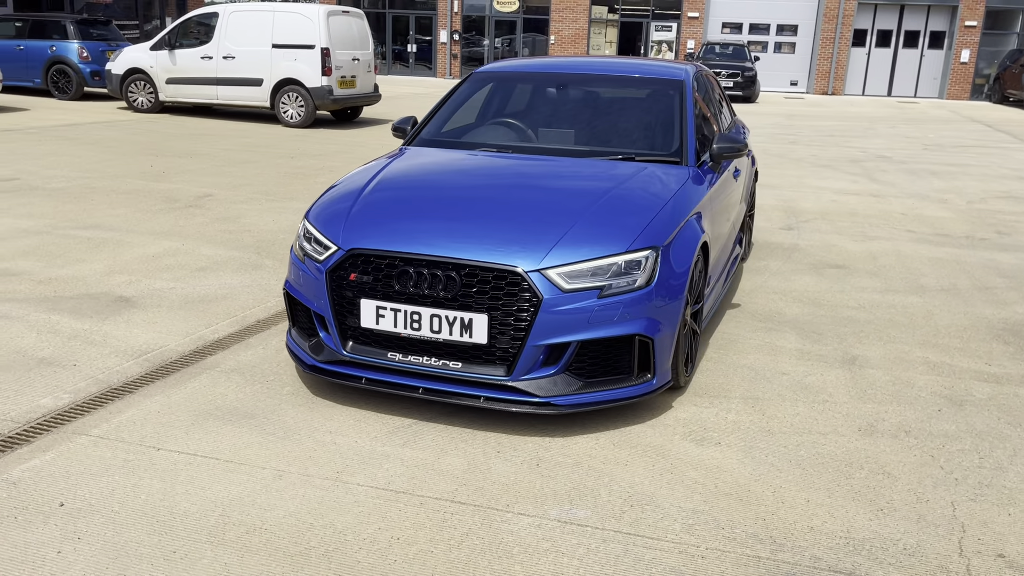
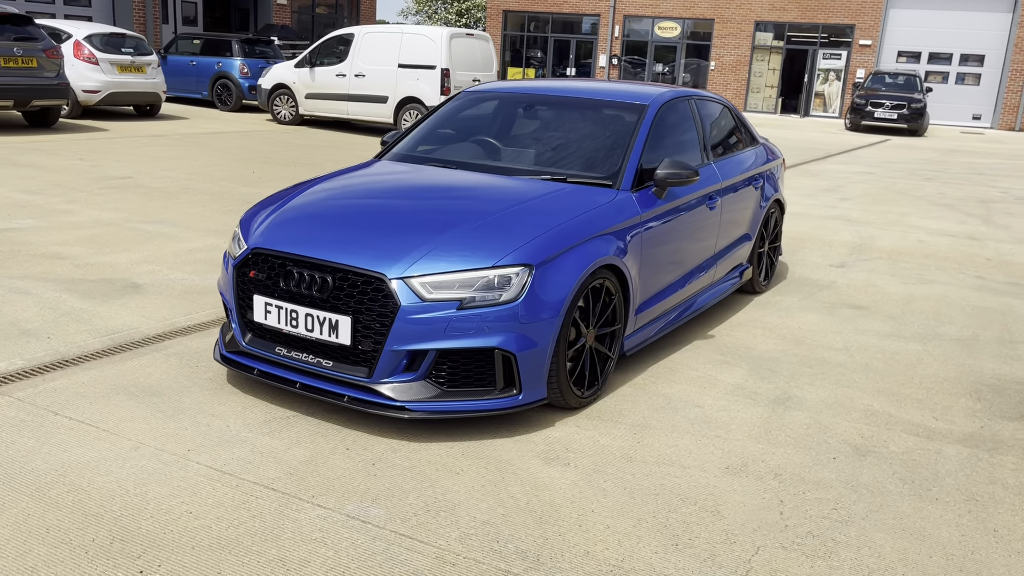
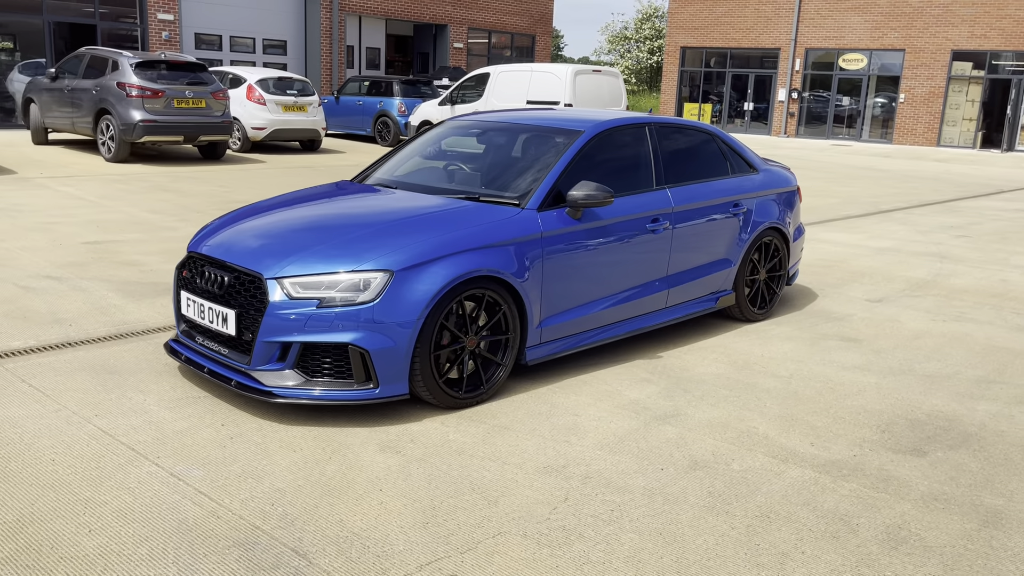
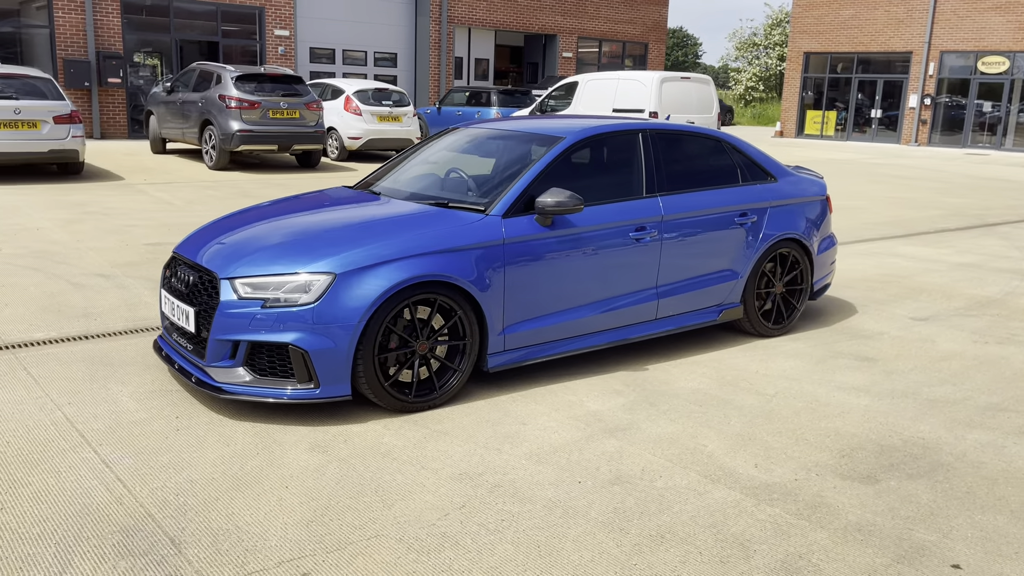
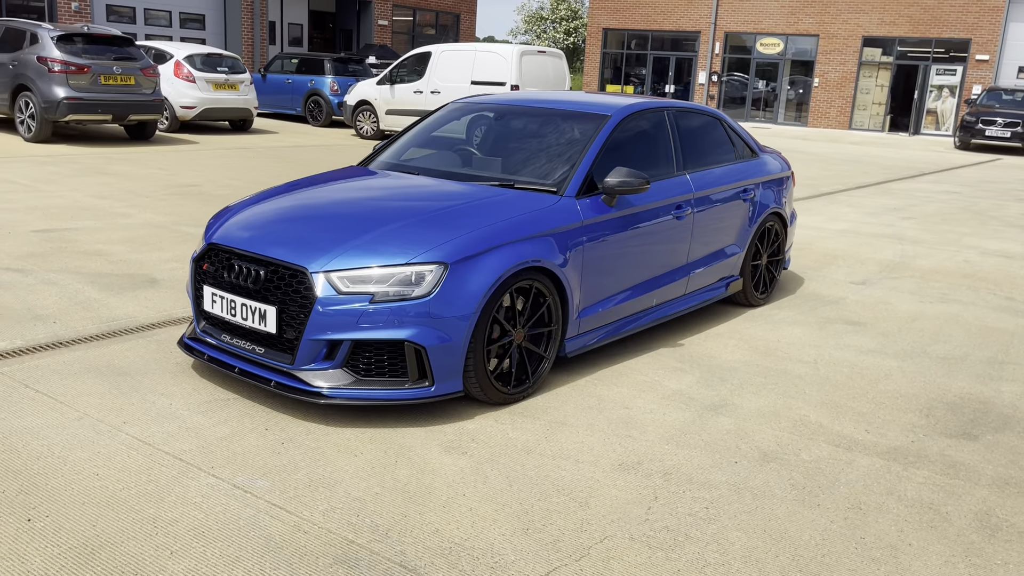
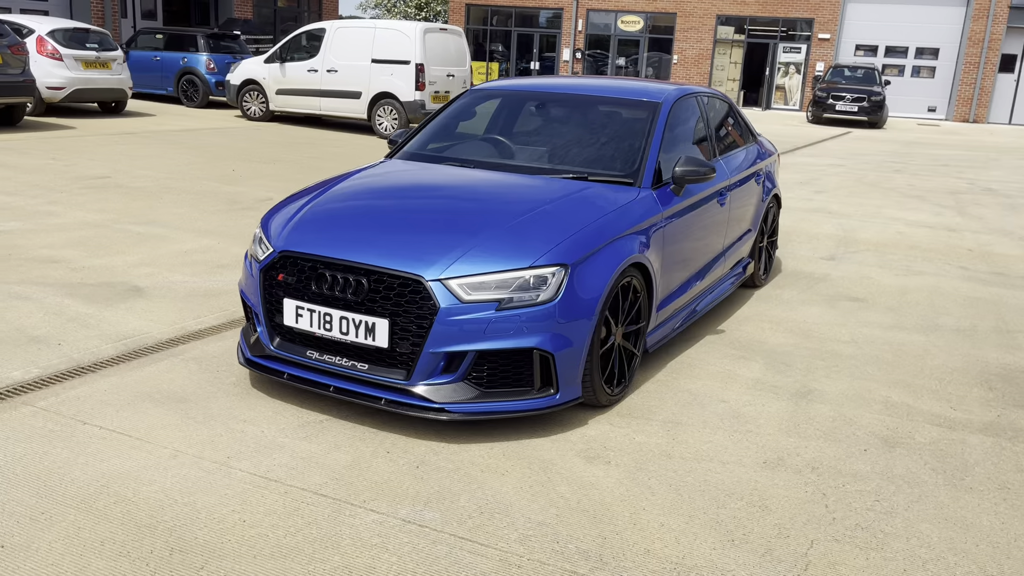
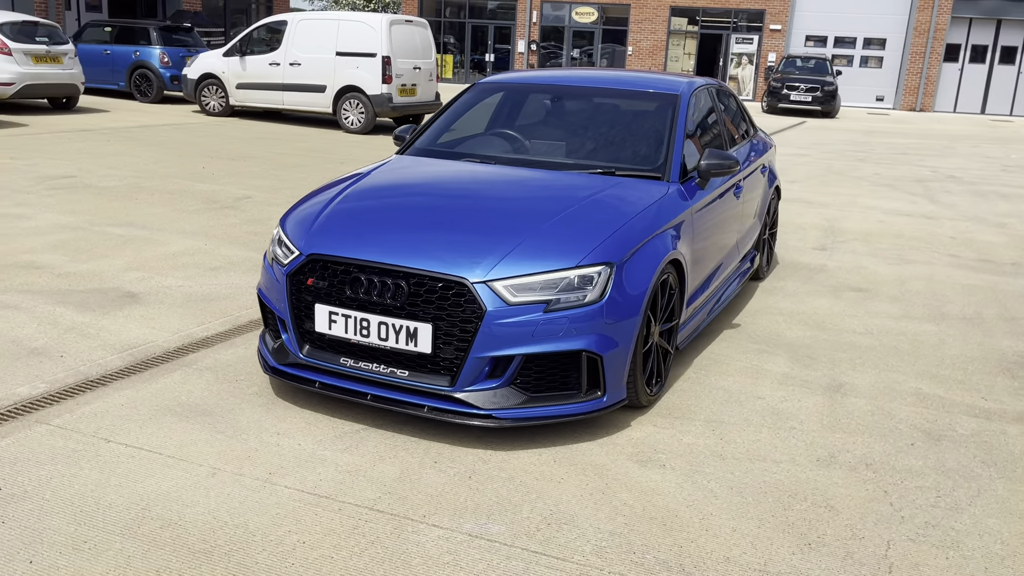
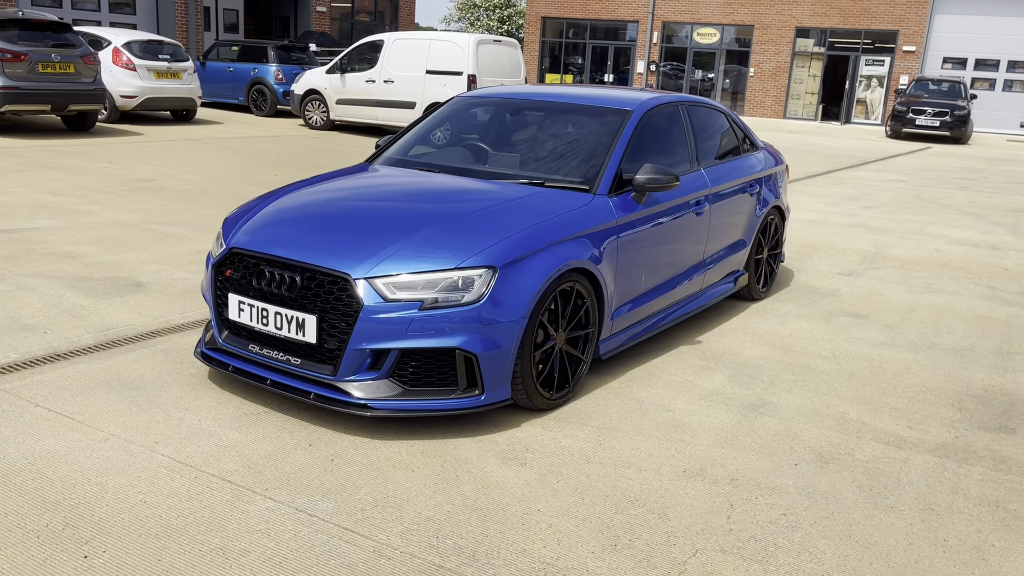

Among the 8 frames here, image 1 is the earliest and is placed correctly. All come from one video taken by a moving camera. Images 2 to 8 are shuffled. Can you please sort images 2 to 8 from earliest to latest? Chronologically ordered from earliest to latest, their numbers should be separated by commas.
7, 6, 2, 8, 5, 3, 4
